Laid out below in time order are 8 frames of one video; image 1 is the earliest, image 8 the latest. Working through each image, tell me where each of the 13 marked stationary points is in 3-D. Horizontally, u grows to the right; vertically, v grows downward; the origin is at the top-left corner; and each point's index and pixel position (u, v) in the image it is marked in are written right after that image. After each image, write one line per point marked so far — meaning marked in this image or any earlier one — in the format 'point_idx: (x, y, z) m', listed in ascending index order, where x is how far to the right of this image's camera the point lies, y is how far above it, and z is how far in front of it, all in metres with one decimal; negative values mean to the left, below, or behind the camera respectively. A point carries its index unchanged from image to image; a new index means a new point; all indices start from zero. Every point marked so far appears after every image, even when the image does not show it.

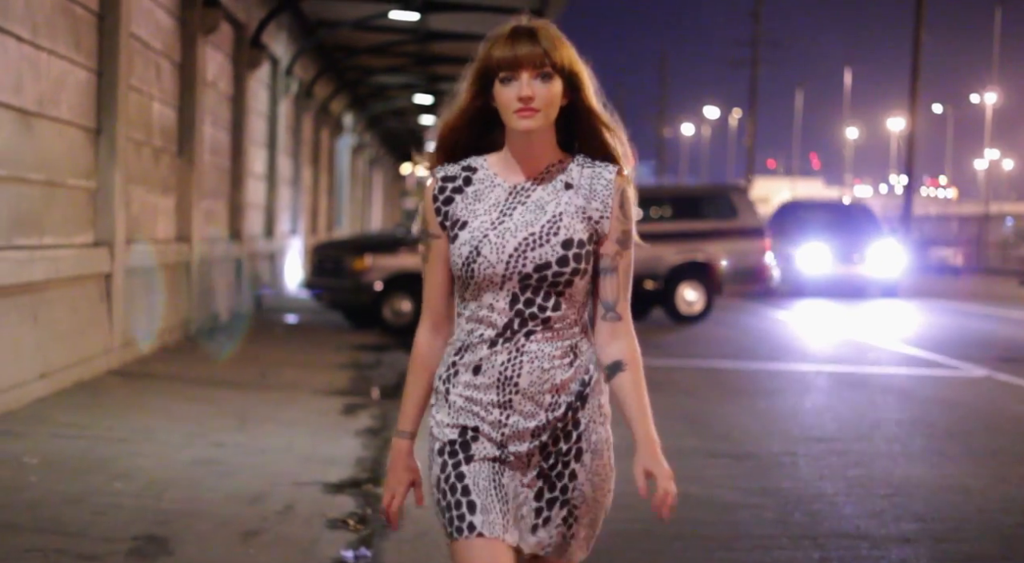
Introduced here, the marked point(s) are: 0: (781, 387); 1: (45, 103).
0: (+2.3, -0.9, +11.1) m
1: (-3.4, +1.3, +9.7) m
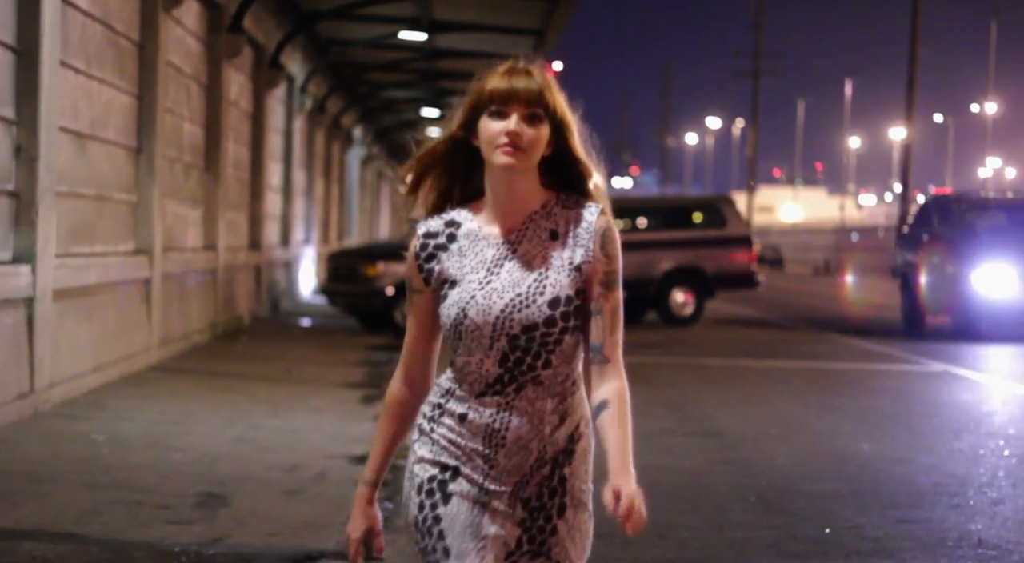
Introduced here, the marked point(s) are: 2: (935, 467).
0: (+2.3, -0.9, +12.3) m
1: (-3.4, +1.3, +10.9) m
2: (+2.4, -1.1, +7.6) m
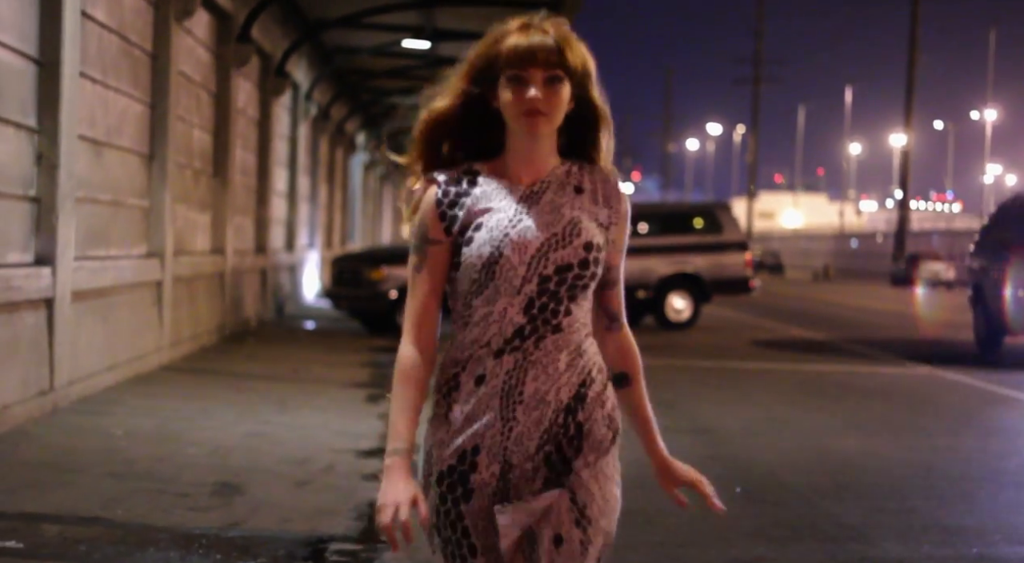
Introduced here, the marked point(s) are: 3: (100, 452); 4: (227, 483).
0: (+2.3, -0.9, +12.7) m
1: (-3.4, +1.3, +11.3) m
2: (+2.4, -1.1, +8.0) m
3: (-2.5, -1.0, +8.0) m
4: (-1.5, -1.1, +7.2) m
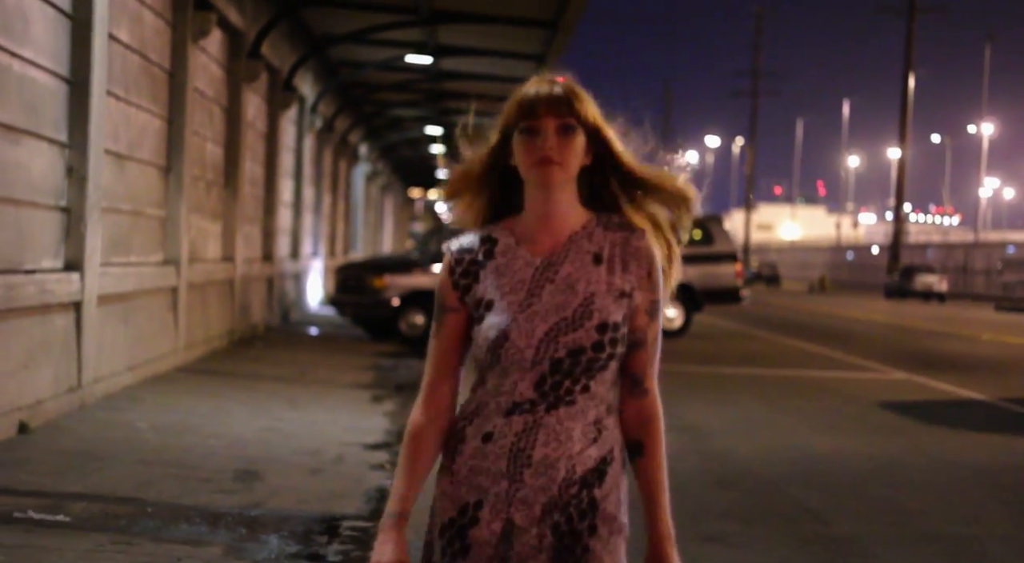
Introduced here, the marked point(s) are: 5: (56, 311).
0: (+2.2, -1.0, +13.3) m
1: (-3.4, +1.2, +11.9) m
2: (+2.4, -1.1, +8.7) m
3: (-2.5, -1.1, +8.6) m
4: (-1.6, -1.1, +7.9) m
5: (-3.3, -0.2, +9.5) m
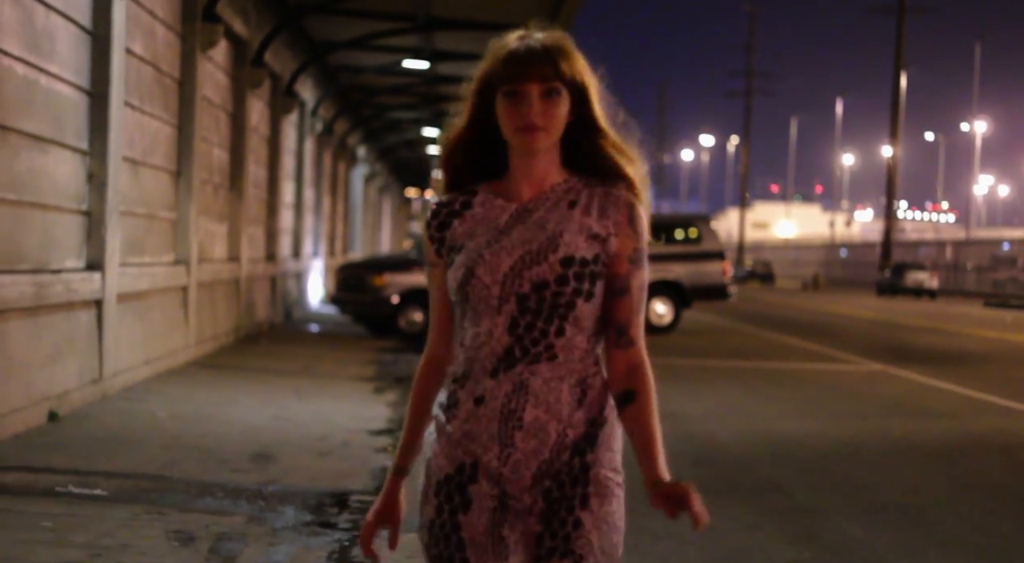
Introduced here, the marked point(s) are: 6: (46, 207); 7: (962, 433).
0: (+2.2, -1.0, +14.0) m
1: (-3.5, +1.2, +12.6) m
2: (+2.3, -1.1, +9.4) m
3: (-2.5, -1.0, +9.3) m
4: (-1.6, -1.1, +8.6) m
5: (-3.3, -0.2, +10.2) m
6: (-3.4, +0.5, +9.7) m
7: (+3.3, -1.1, +9.6) m
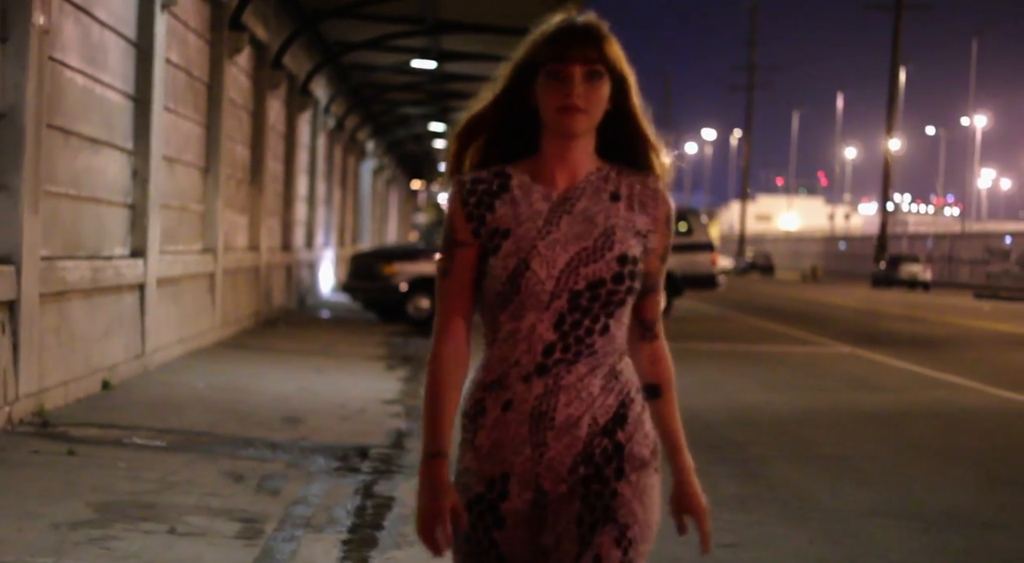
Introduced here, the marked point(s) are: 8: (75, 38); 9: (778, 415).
0: (+2.2, -0.9, +15.3) m
1: (-3.5, +1.4, +13.9) m
2: (+2.3, -1.0, +10.7) m
3: (-2.6, -0.9, +10.6) m
4: (-1.6, -1.0, +9.9) m
5: (-3.3, -0.1, +11.5) m
6: (-3.4, +0.7, +11.0) m
7: (+3.3, -1.0, +10.8) m
8: (-3.3, +1.8, +10.0) m
9: (+2.0, -1.0, +10.1) m
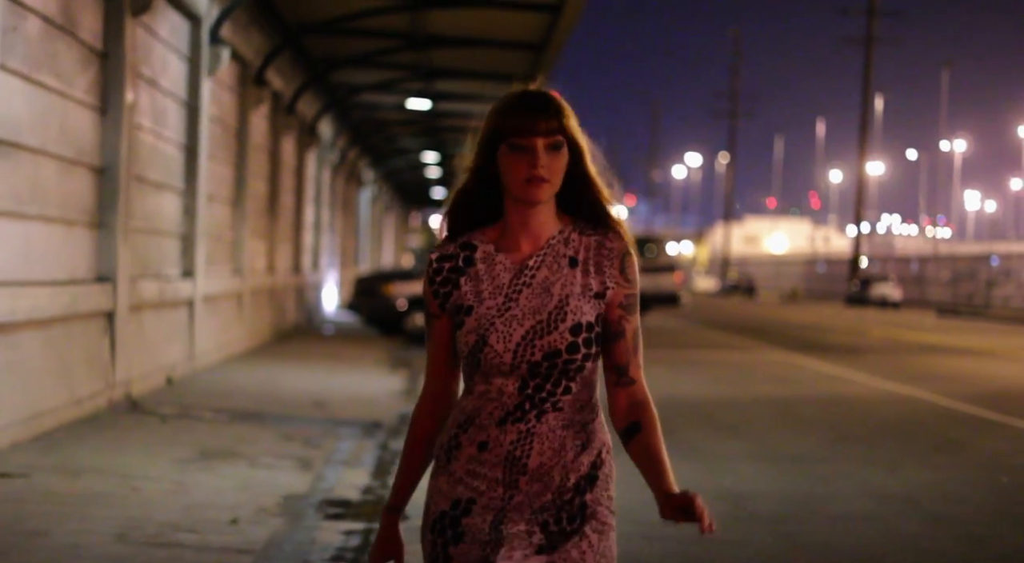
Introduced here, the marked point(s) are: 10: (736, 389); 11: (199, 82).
0: (+2.0, -1.1, +18.0) m
1: (-3.7, +1.1, +16.6) m
2: (+2.1, -1.2, +13.3) m
3: (-2.7, -1.1, +13.3) m
4: (-1.8, -1.1, +12.5) m
5: (-3.5, -0.2, +14.1) m
6: (-3.6, +0.5, +13.7) m
7: (+3.1, -1.1, +13.5) m
8: (-3.5, +1.7, +12.7) m
9: (+1.8, -1.2, +12.8) m
10: (+2.4, -1.1, +14.0) m
11: (-3.4, +2.2, +14.7) m
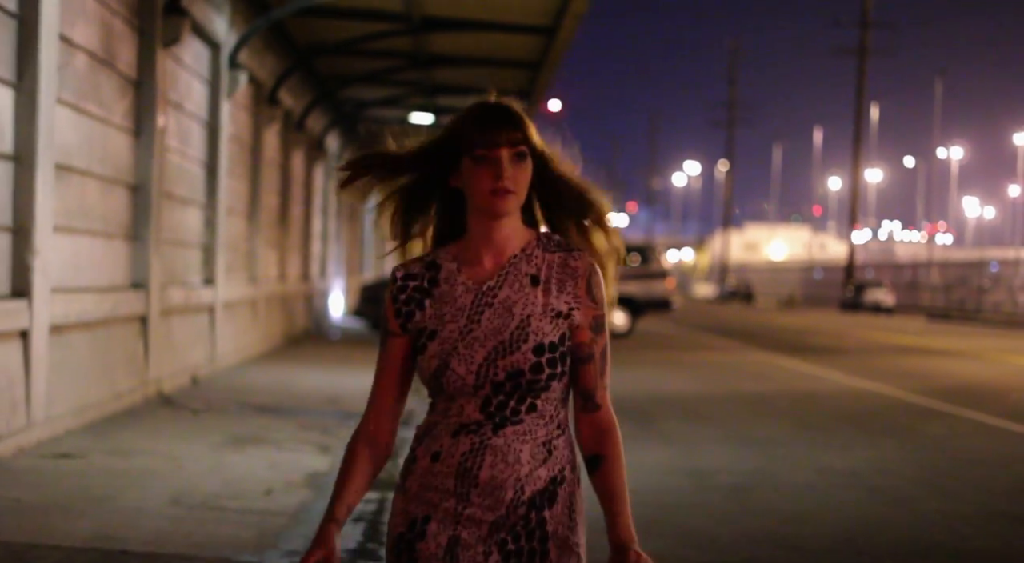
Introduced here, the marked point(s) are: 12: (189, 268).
0: (+1.9, -1.2, +19.1) m
1: (-3.7, +1.0, +17.8) m
2: (+2.1, -1.2, +14.5) m
3: (-2.8, -1.2, +14.4) m
4: (-1.9, -1.2, +13.7) m
5: (-3.6, -0.3, +15.3) m
6: (-3.6, +0.4, +14.8) m
7: (+3.0, -1.2, +14.7) m
8: (-3.5, +1.6, +13.8) m
9: (+1.8, -1.2, +13.9) m
10: (+2.3, -1.2, +15.1) m
11: (-3.5, +2.1, +15.8) m
12: (-3.7, +0.1, +15.1) m
